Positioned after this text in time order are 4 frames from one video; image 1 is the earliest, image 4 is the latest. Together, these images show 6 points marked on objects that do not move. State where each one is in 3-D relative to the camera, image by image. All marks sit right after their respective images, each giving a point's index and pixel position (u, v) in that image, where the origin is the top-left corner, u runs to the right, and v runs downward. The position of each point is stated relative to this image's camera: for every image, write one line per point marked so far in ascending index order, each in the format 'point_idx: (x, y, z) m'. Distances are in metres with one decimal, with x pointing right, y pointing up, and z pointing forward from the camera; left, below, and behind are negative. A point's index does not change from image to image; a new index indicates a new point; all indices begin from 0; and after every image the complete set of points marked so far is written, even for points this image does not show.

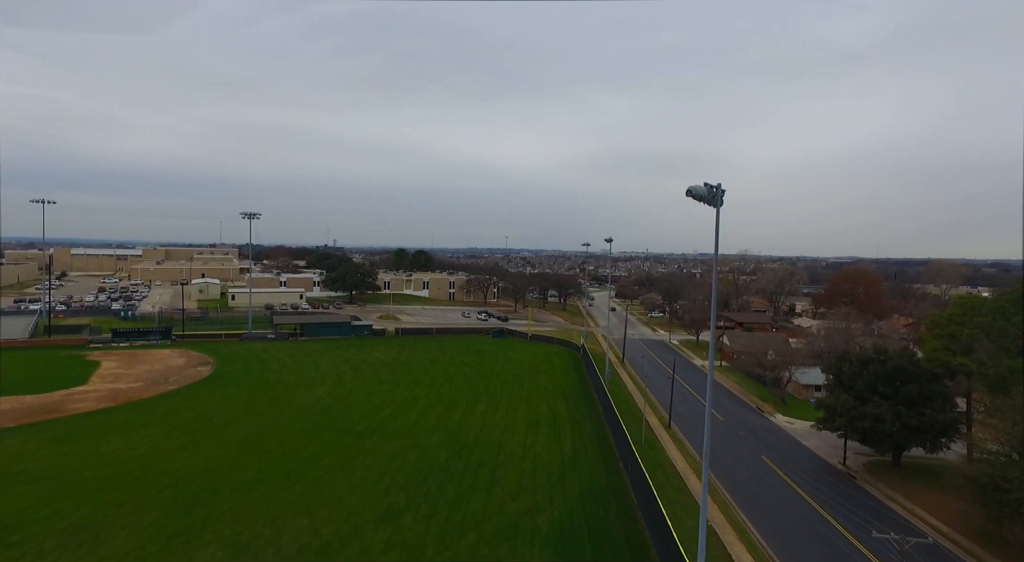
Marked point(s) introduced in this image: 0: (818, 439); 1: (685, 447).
0: (+11.2, -5.8, +19.5) m
1: (+6.1, -5.8, +18.8) m
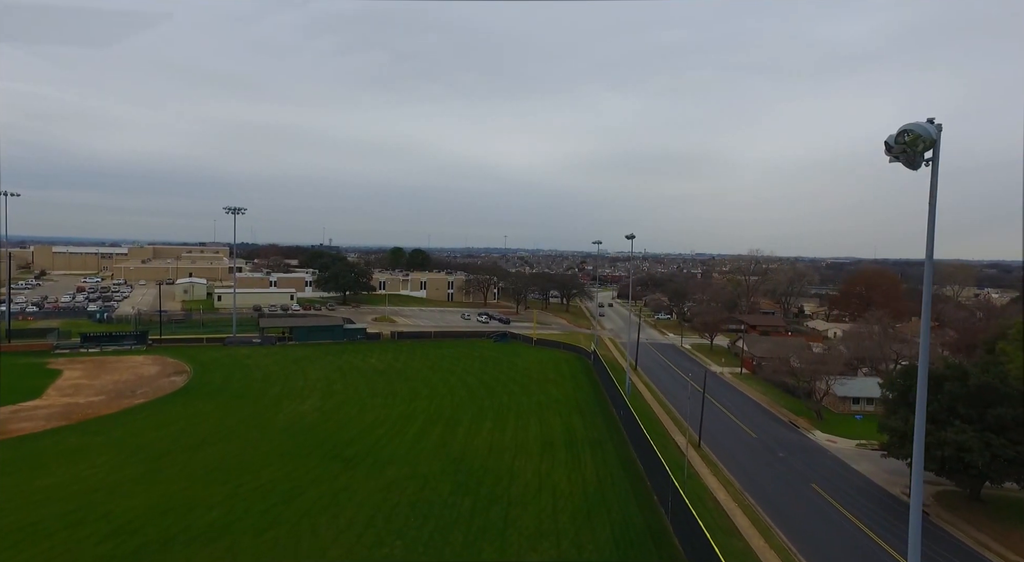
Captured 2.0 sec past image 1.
0: (+11.6, -5.9, +17.2) m
1: (+6.4, -5.9, +16.5) m
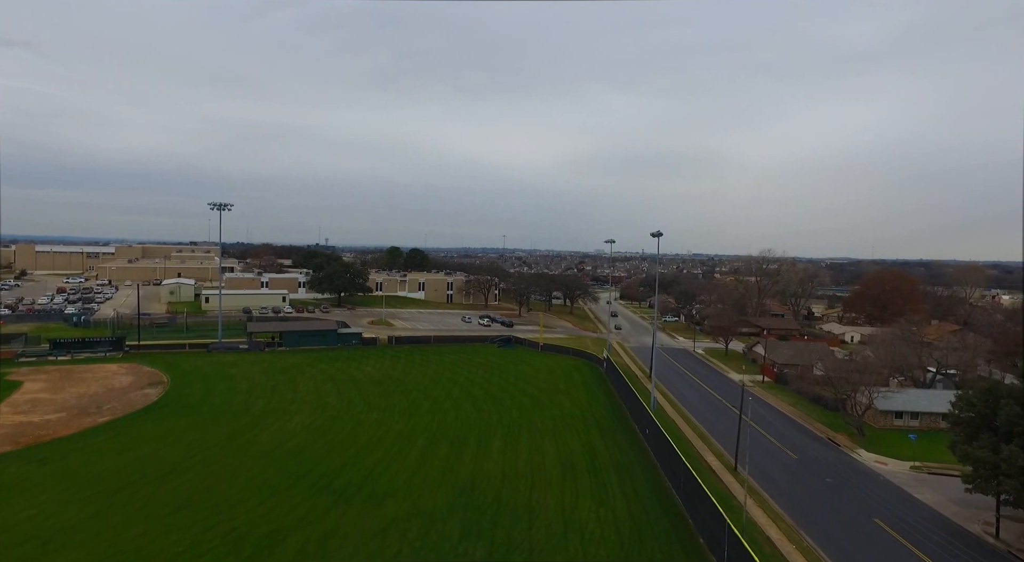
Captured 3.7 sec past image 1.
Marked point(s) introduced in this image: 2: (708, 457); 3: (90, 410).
0: (+12.0, -6.0, +15.2) m
1: (+6.9, -6.0, +14.5) m
2: (+6.3, -5.6, +17.0) m
3: (-14.1, -4.3, +17.9) m
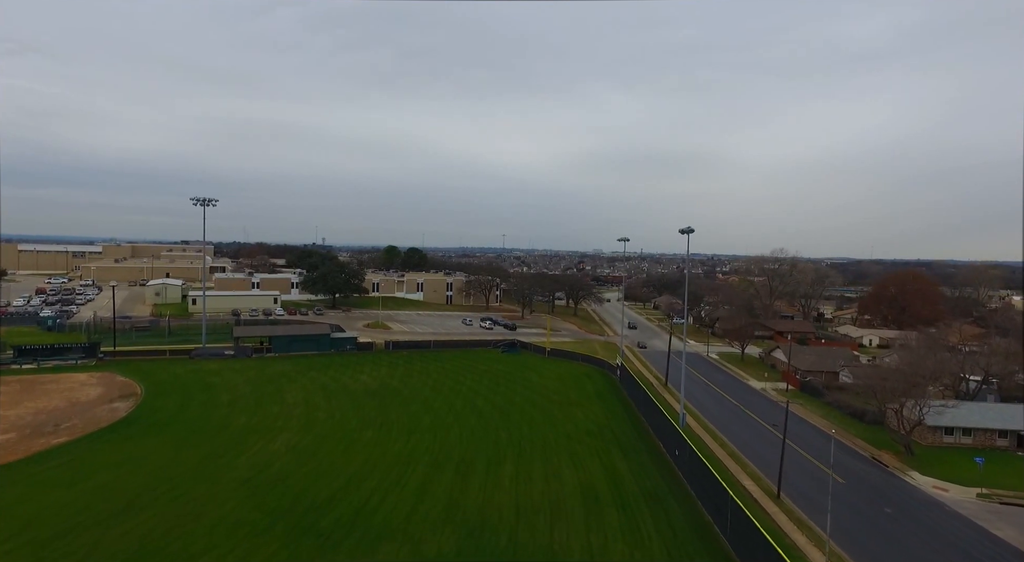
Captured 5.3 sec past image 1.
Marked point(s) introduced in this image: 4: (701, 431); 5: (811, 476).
0: (+12.4, -6.0, +13.2) m
1: (+7.3, -6.0, +12.5) m
2: (+6.6, -5.7, +15.0) m
3: (-13.8, -4.4, +15.9) m
4: (+6.7, -5.3, +18.8) m
5: (+8.9, -5.8, +15.9) m
